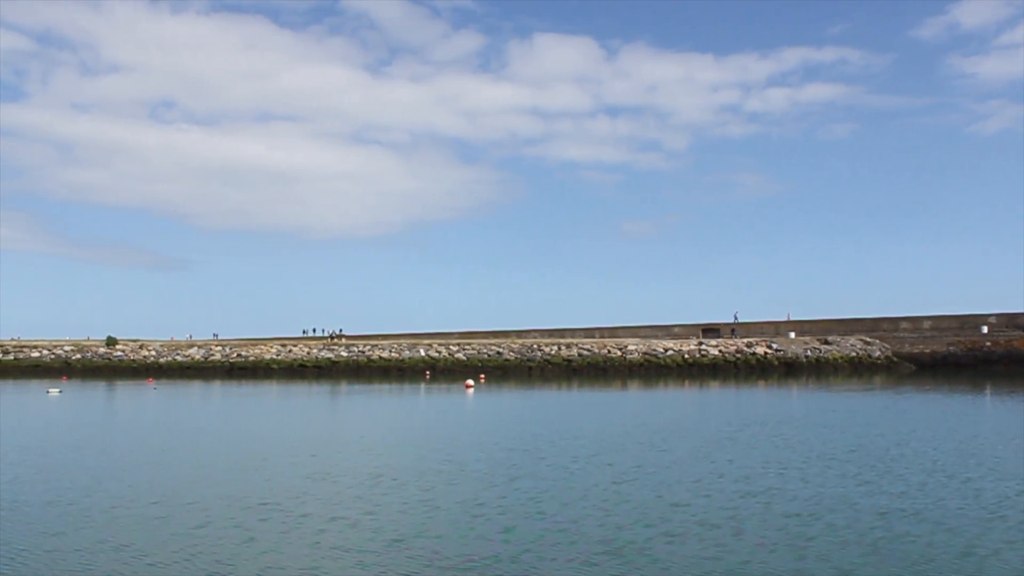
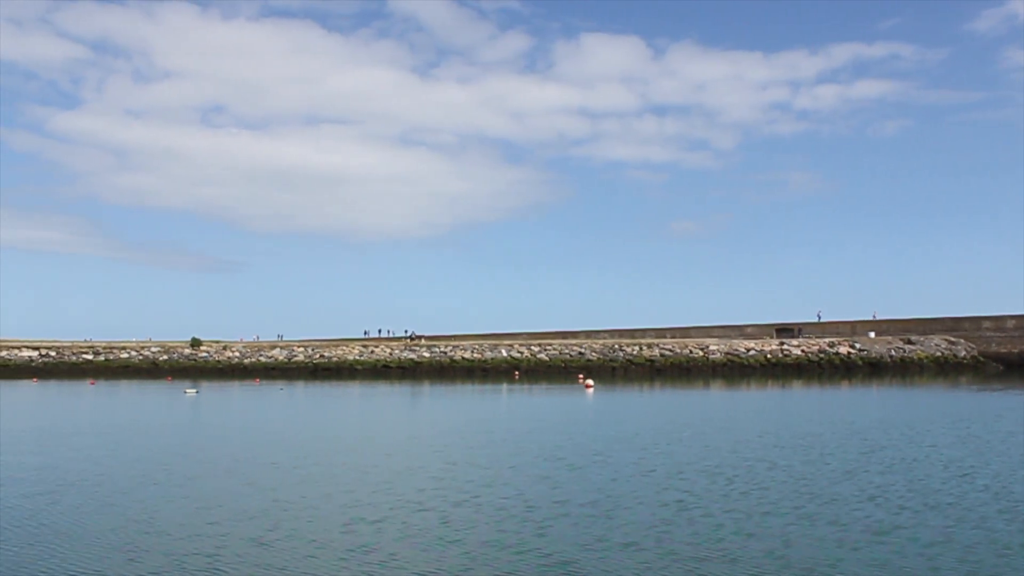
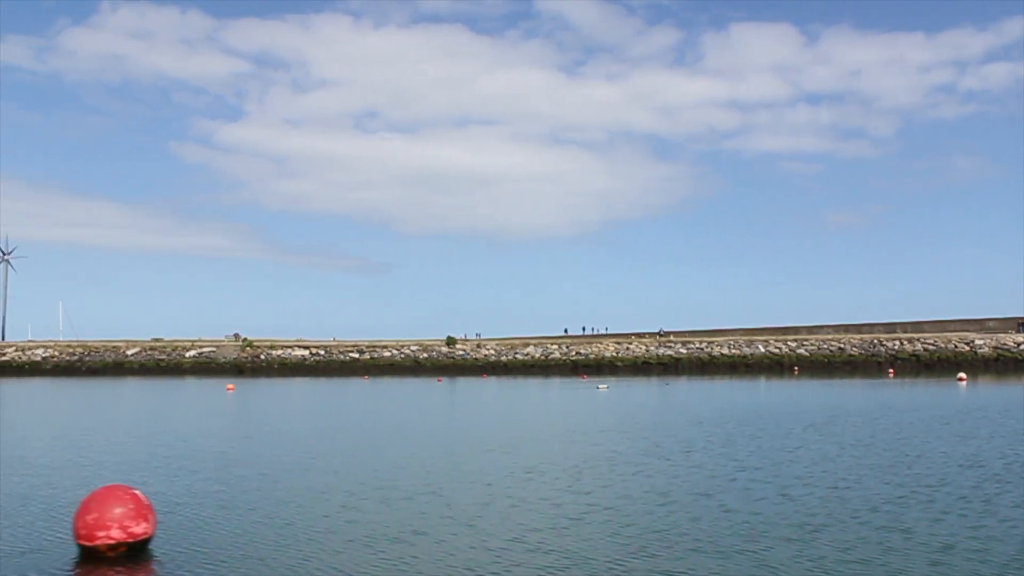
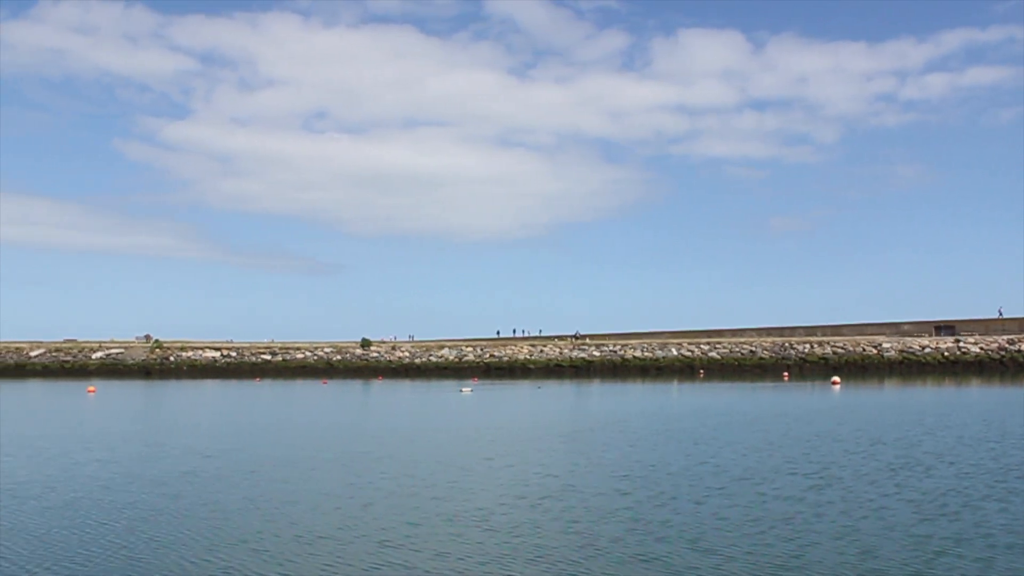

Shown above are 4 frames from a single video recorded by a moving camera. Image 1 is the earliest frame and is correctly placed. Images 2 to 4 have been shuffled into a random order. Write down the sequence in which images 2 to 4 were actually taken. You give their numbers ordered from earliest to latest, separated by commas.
2, 4, 3
